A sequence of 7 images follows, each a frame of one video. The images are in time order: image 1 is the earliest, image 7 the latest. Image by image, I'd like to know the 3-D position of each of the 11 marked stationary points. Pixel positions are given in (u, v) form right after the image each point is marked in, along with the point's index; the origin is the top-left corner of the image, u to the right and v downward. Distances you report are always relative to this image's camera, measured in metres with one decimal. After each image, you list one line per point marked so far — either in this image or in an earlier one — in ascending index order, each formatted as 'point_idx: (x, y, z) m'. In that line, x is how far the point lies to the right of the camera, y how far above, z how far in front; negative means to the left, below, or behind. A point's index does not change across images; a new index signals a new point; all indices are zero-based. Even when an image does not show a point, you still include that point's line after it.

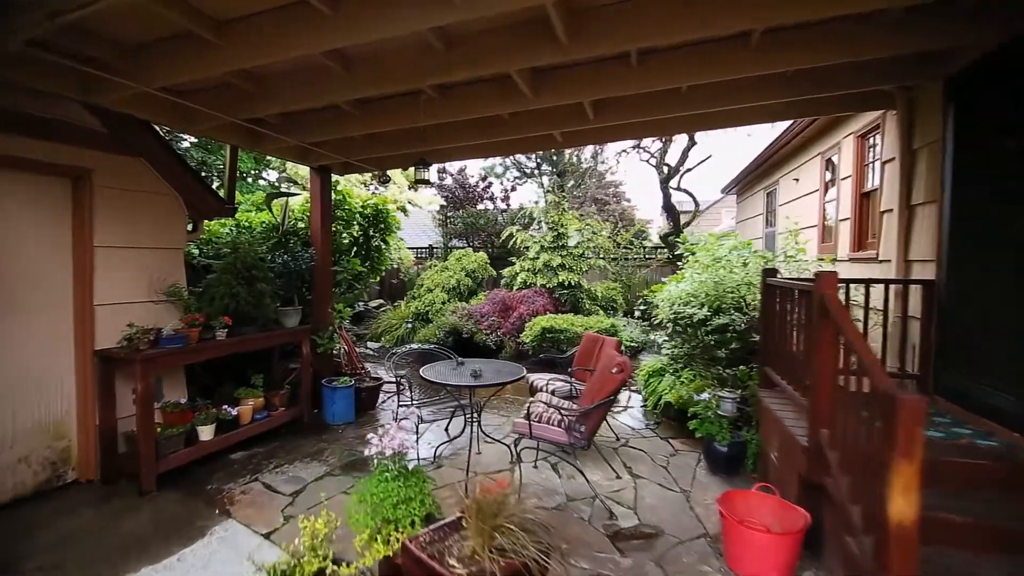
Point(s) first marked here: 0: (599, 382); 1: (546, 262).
0: (+0.6, -0.6, +3.2) m
1: (+0.6, +0.4, +8.3) m
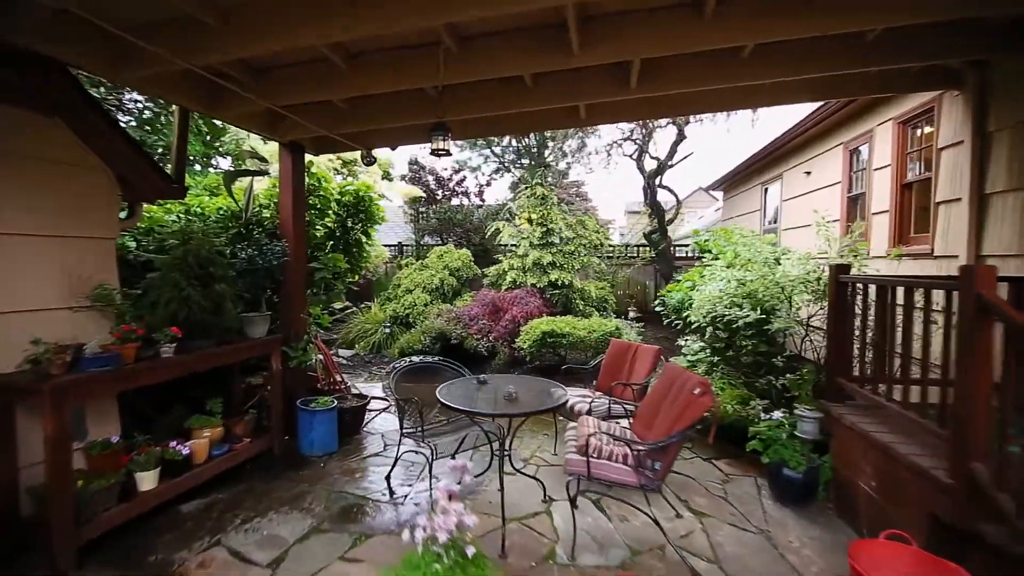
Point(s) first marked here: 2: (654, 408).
0: (+0.9, -0.6, +2.6) m
1: (+0.4, +0.5, +7.7) m
2: (+0.8, -0.7, +2.7) m
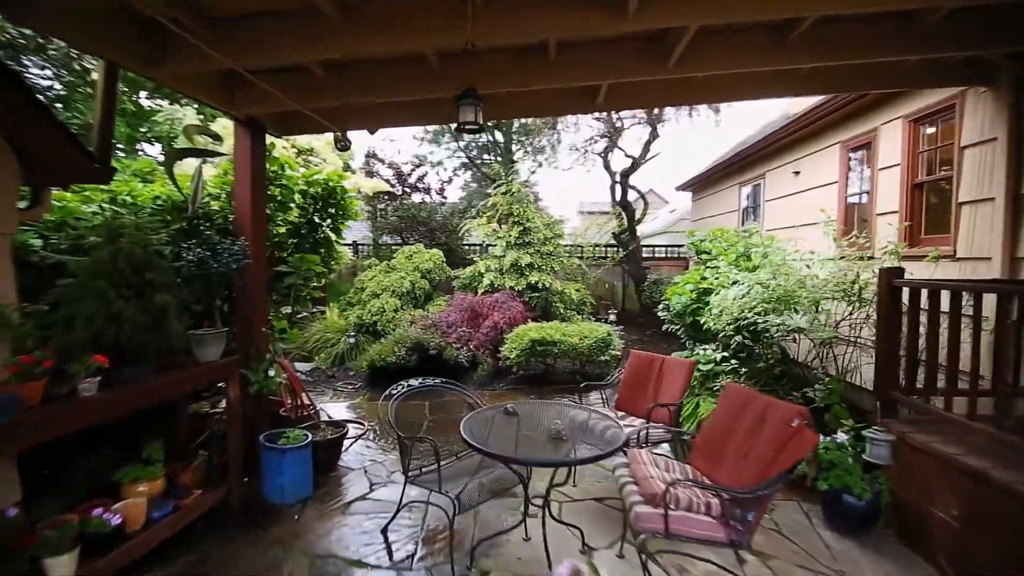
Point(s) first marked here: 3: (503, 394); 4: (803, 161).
0: (+1.1, -0.7, +2.2) m
1: (0.0, +0.4, +7.2) m
2: (+1.0, -0.7, +2.3) m
3: (-0.1, -1.2, +5.3) m
4: (+3.6, +1.5, +5.8) m
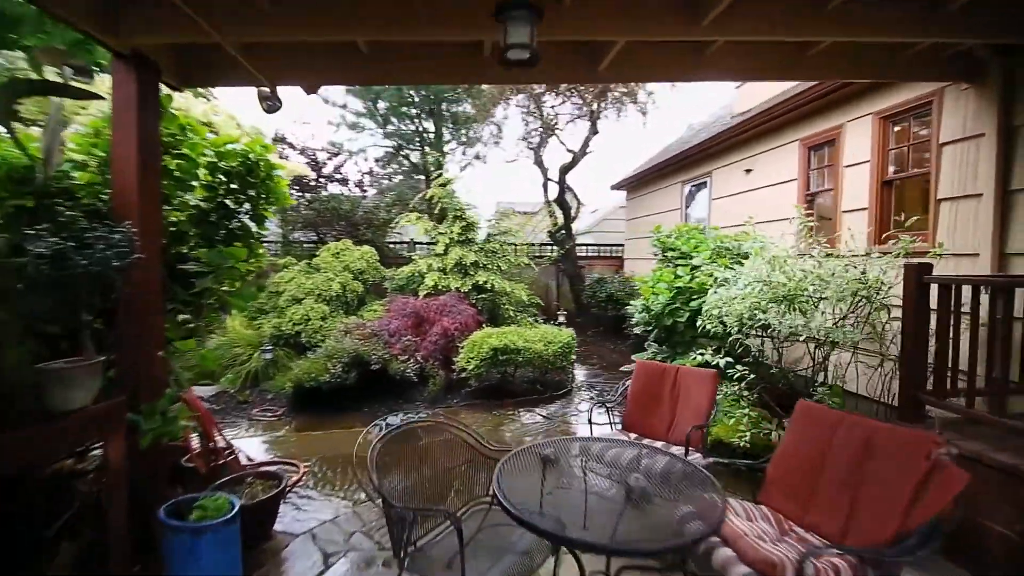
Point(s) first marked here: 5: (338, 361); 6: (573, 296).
0: (+1.2, -0.7, +1.8) m
1: (-0.7, +0.4, +6.5) m
2: (+1.2, -0.7, +1.9) m
3: (-0.5, -1.2, +4.6) m
4: (+3.0, +1.6, +5.8) m
5: (-1.7, -0.7, +4.6) m
6: (+1.3, -0.1, +10.1) m
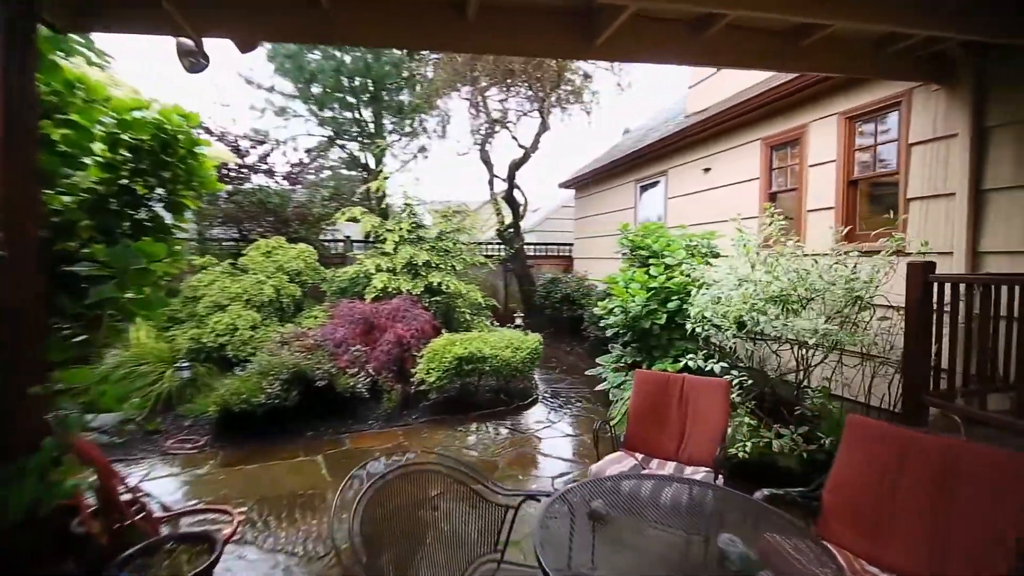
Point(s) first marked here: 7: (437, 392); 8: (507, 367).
0: (+1.3, -0.7, +1.5) m
1: (-1.3, +0.4, +5.9) m
2: (+1.3, -0.7, +1.6) m
3: (-0.8, -1.2, +4.1) m
4: (+2.5, +1.6, +5.8) m
5: (-2.0, -0.7, +4.0) m
6: (+0.2, -0.2, +9.7) m
7: (-0.7, -1.0, +4.4) m
8: (-0.1, -0.7, +4.6) m
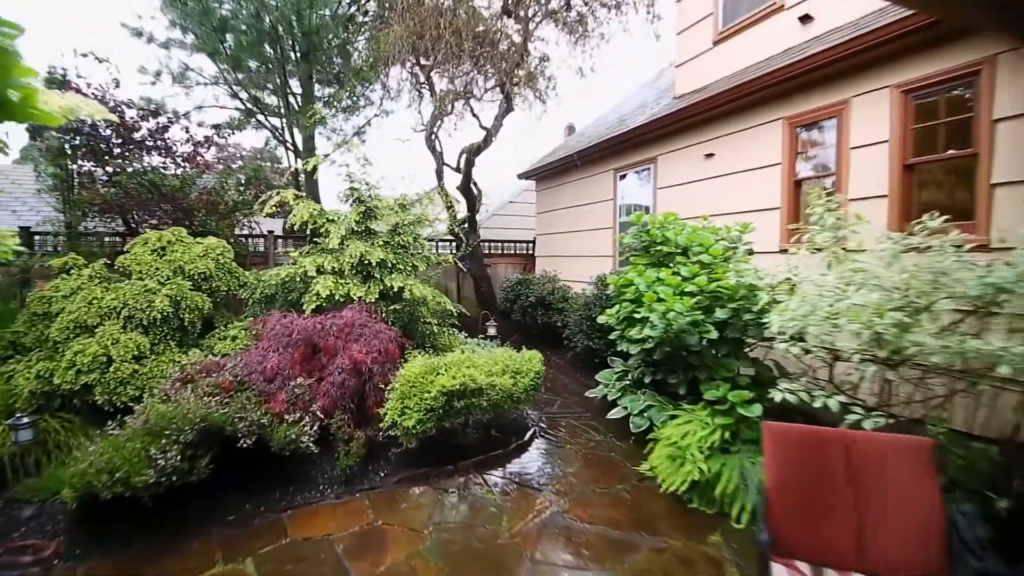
0: (+1.8, -0.7, +0.7) m
1: (-1.5, +0.3, +4.6) m
2: (+1.7, -0.8, +0.8) m
3: (-0.7, -1.3, +3.0) m
4: (+2.2, +1.6, +5.1) m
5: (-1.9, -0.8, +2.6) m
6: (-0.6, -0.2, +8.7) m
7: (-0.7, -1.0, +3.3) m
8: (-0.1, -0.8, +3.5) m
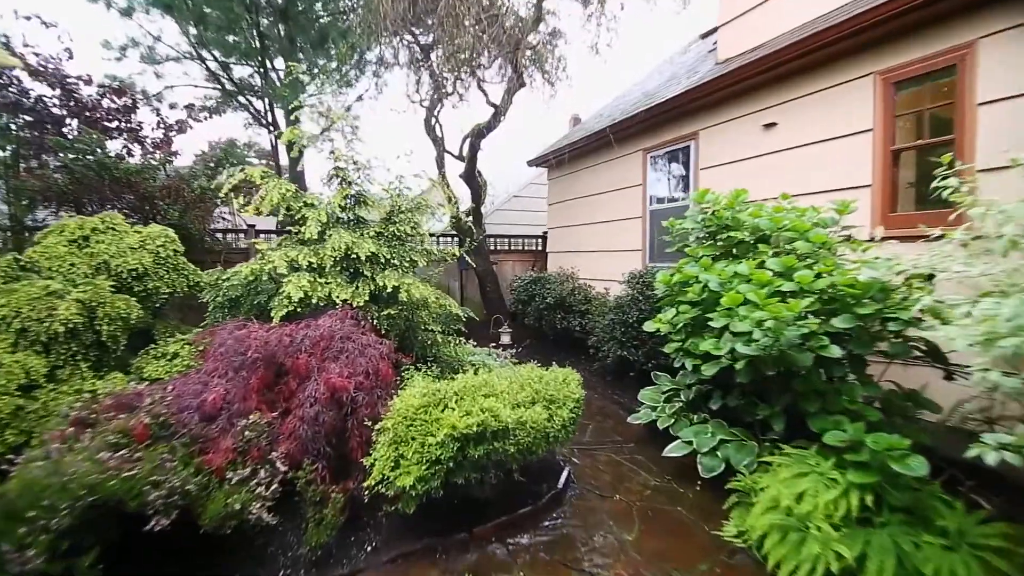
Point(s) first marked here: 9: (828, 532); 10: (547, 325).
0: (+1.9, -0.7, -0.2) m
1: (-1.3, +0.3, +3.7) m
2: (+1.9, -0.8, -0.1) m
3: (-0.5, -1.3, +2.1) m
4: (+2.4, +1.6, +4.2) m
5: (-1.7, -0.8, +1.7) m
6: (-0.4, -0.2, +7.8) m
7: (-0.5, -1.0, +2.4) m
8: (+0.1, -0.8, +2.6) m
9: (+1.3, -1.0, +1.9) m
10: (+0.5, -0.5, +6.1) m
